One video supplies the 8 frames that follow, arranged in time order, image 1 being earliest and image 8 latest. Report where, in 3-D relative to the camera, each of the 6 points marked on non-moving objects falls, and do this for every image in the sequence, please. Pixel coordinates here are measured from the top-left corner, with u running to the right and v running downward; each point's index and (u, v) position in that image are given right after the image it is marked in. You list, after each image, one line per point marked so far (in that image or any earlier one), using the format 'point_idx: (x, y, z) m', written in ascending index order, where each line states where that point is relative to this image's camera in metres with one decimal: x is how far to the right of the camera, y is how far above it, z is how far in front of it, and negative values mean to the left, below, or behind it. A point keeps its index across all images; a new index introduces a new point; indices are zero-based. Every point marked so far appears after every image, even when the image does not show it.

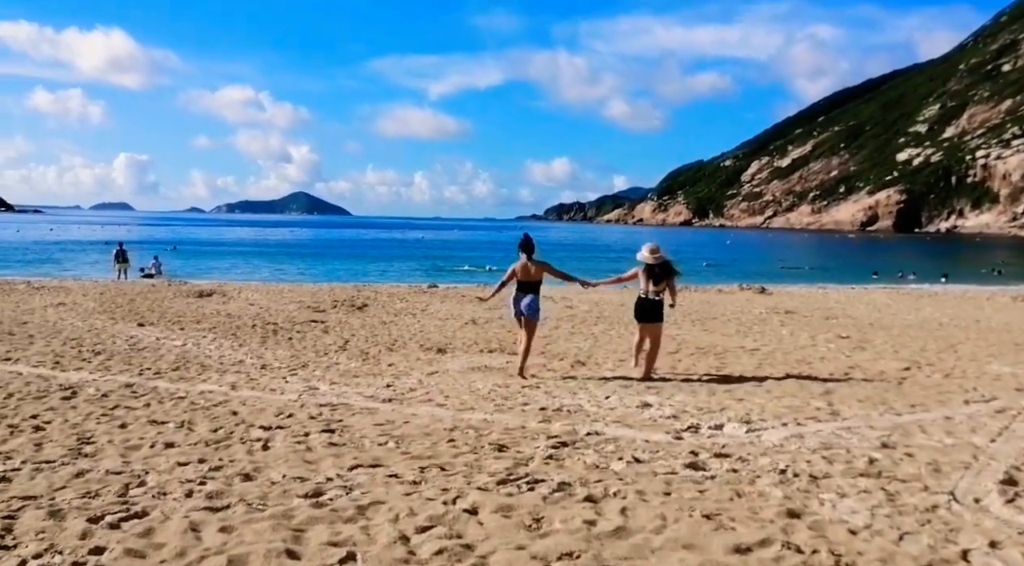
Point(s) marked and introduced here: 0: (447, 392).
0: (-0.7, -1.2, +9.3) m
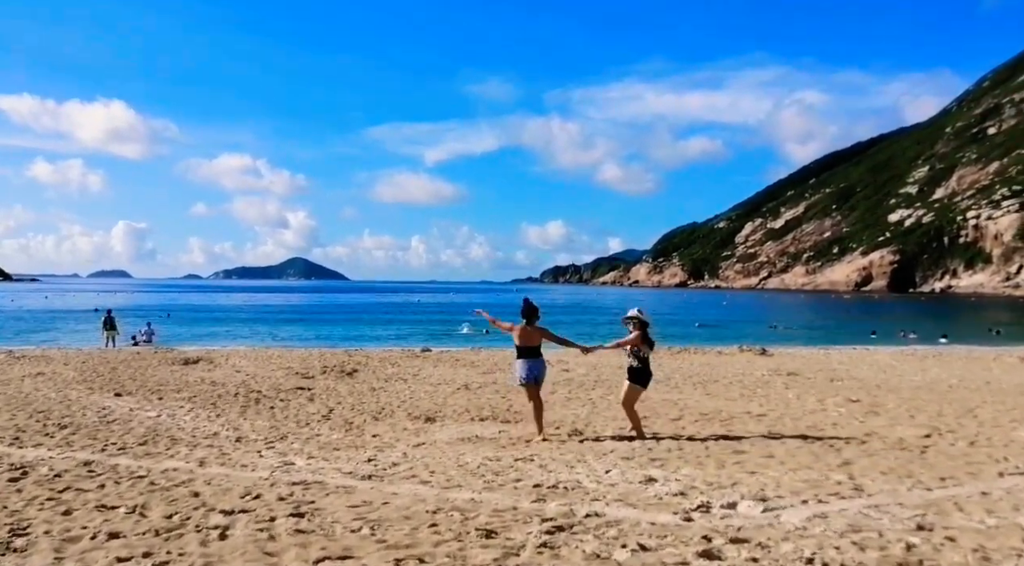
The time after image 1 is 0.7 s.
0: (-0.8, -1.9, +8.6) m
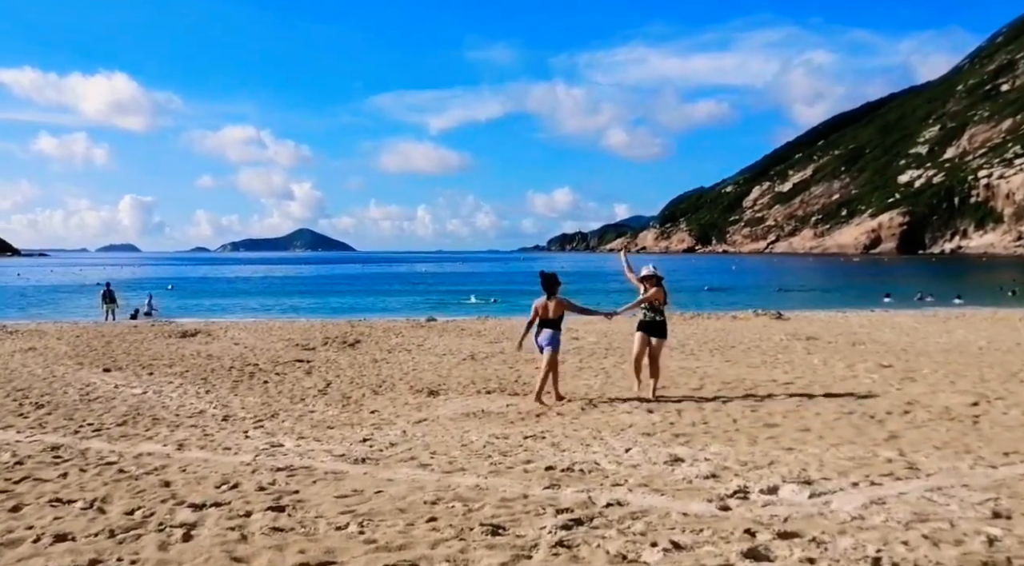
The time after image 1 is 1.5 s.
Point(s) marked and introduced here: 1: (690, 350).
0: (-0.7, -1.5, +7.8) m
1: (+4.1, -1.5, +19.1) m
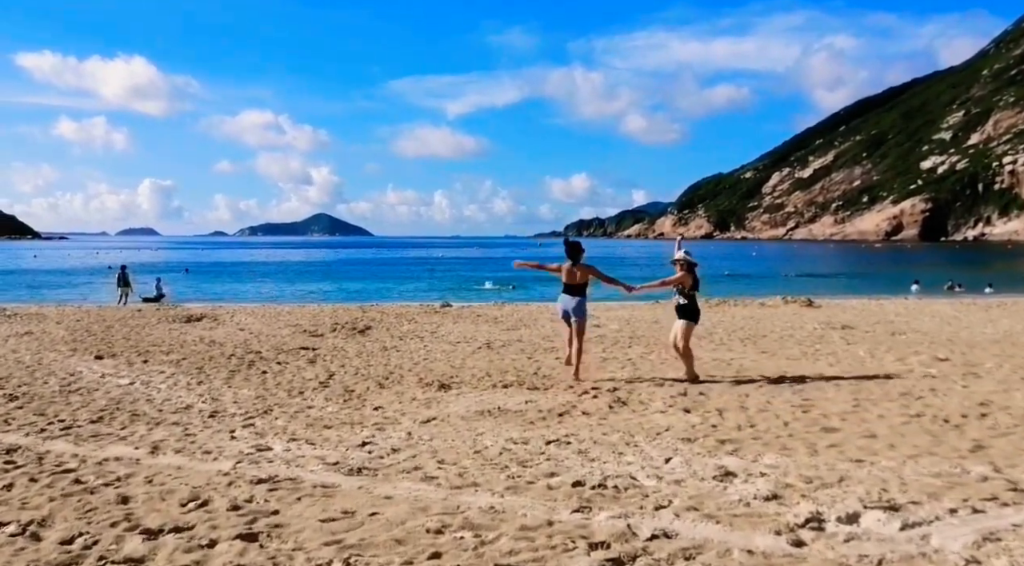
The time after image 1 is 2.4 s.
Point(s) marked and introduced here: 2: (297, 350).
0: (-0.6, -1.4, +6.7) m
1: (+4.5, -1.2, +17.9) m
2: (-4.2, -1.3, +16.5) m
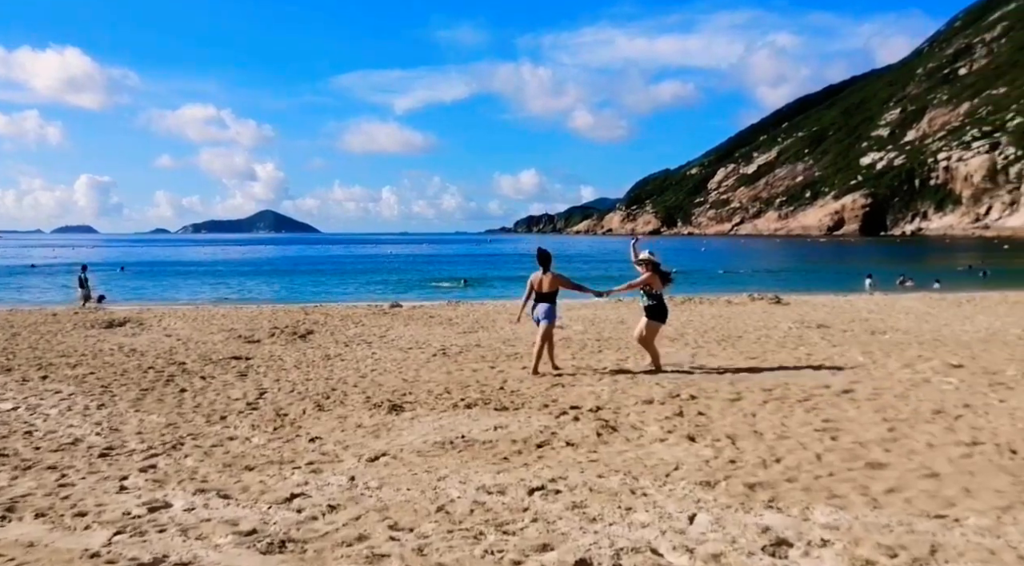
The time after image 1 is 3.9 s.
0: (-0.7, -1.4, +5.1) m
1: (+3.7, -1.2, +16.6) m
2: (-5.0, -1.3, +14.6) m
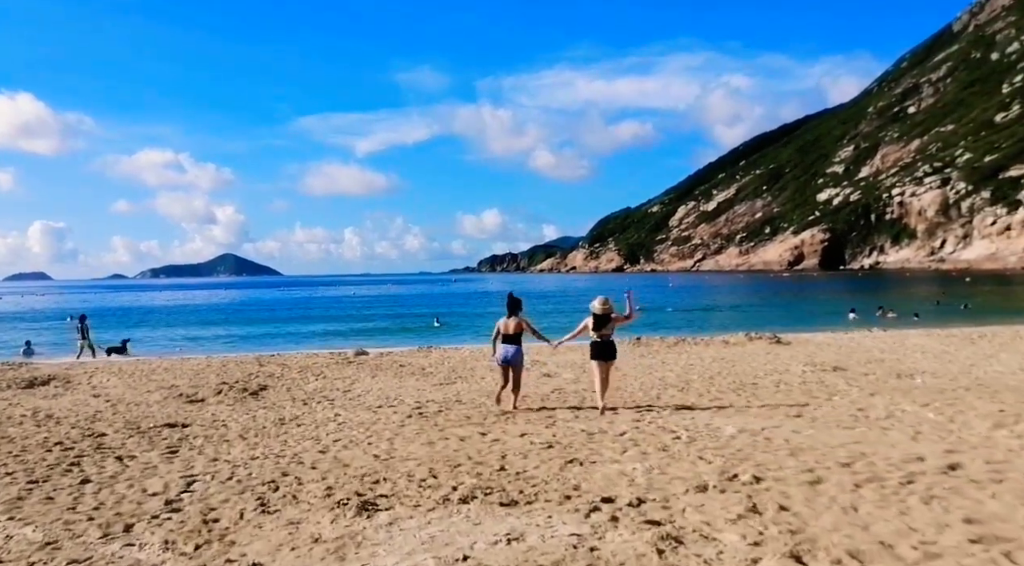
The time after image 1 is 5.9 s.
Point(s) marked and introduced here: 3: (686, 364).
0: (-0.5, -1.7, +2.8) m
1: (+3.4, -1.9, +14.5) m
2: (-5.1, -2.1, +12.1) m
3: (+4.0, -1.8, +19.1) m
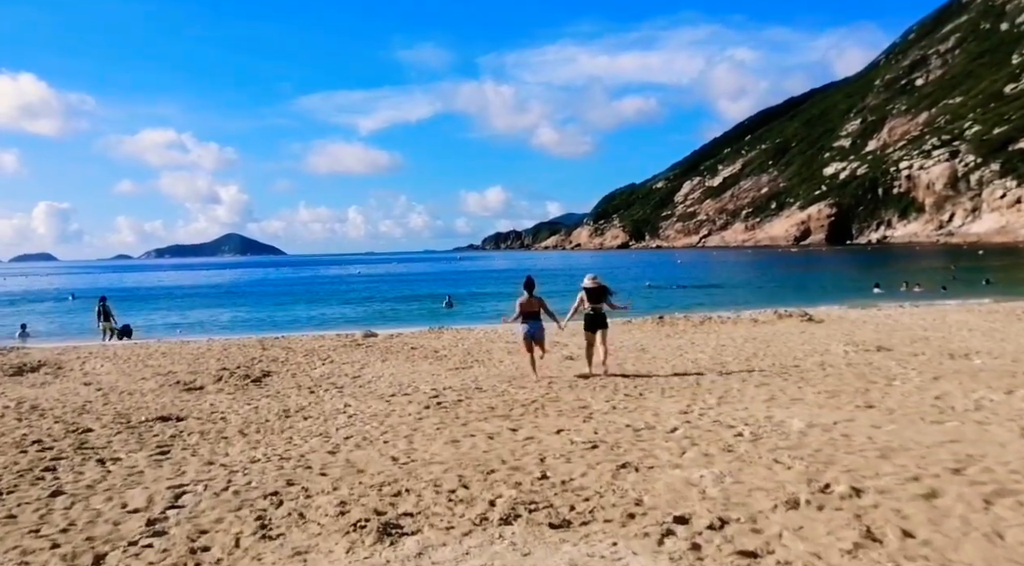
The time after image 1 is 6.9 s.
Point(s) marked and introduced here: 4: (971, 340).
0: (-0.1, -1.6, +1.7) m
1: (+3.8, -1.5, +13.3) m
2: (-4.7, -1.8, +11.0) m
3: (+4.4, -1.3, +17.8) m
4: (+9.4, -1.2, +17.0) m
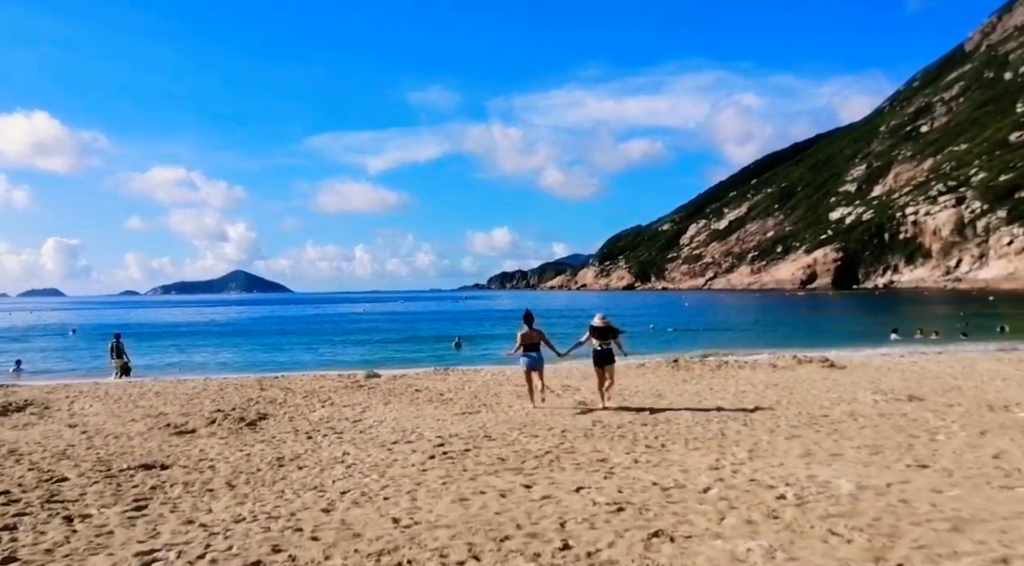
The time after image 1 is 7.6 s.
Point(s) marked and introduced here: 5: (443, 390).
0: (0.0, -1.7, +0.8) m
1: (+4.0, -2.1, +12.4) m
2: (-4.6, -2.3, +10.1) m
3: (+4.6, -2.2, +17.0) m
4: (+9.5, -2.1, +16.1) m
5: (-1.5, -2.3, +18.0) m
